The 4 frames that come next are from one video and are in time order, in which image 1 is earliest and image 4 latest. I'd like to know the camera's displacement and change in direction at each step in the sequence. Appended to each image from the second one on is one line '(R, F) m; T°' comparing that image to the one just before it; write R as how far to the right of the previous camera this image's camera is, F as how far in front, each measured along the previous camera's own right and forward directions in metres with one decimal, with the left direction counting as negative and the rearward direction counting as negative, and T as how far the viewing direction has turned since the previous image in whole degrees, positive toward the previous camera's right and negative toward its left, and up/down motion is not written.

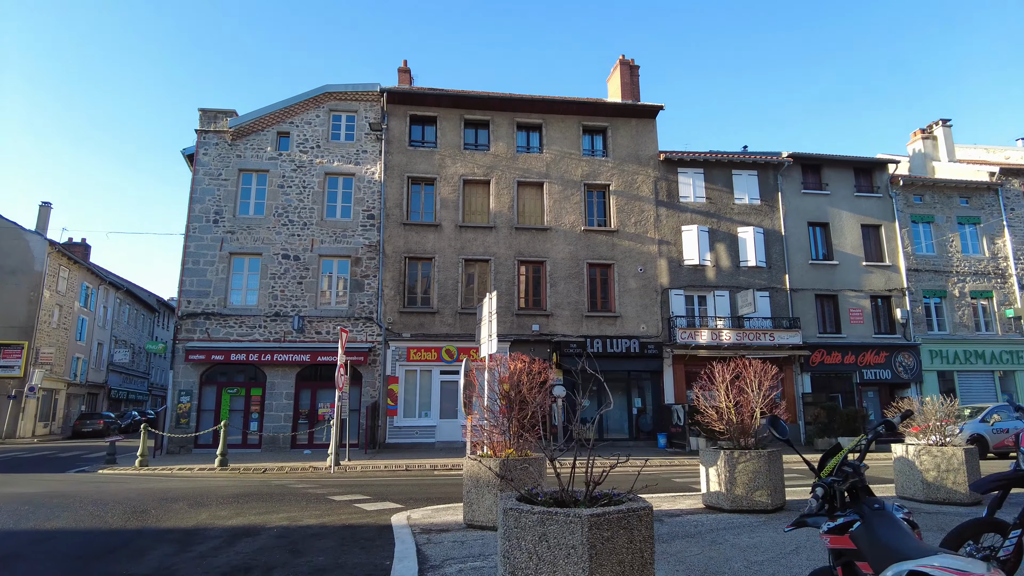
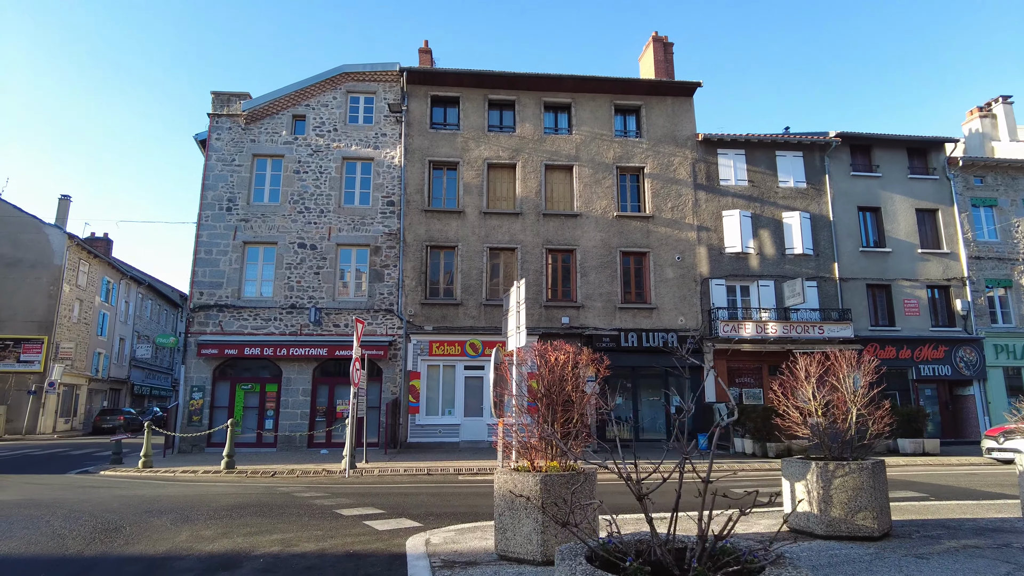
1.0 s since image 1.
(-0.1, +1.2) m; -2°
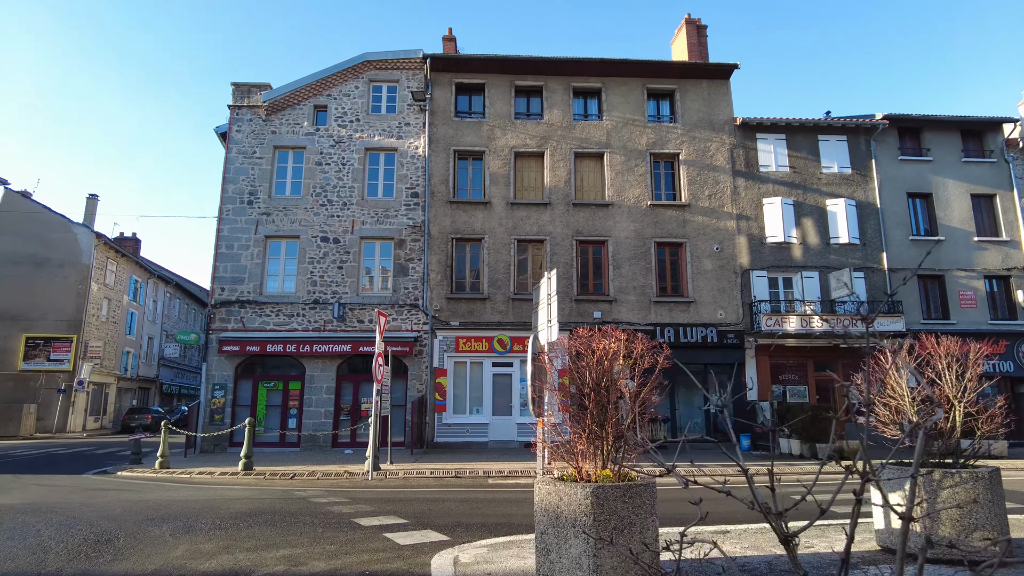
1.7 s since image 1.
(-0.1, +0.8) m; -2°
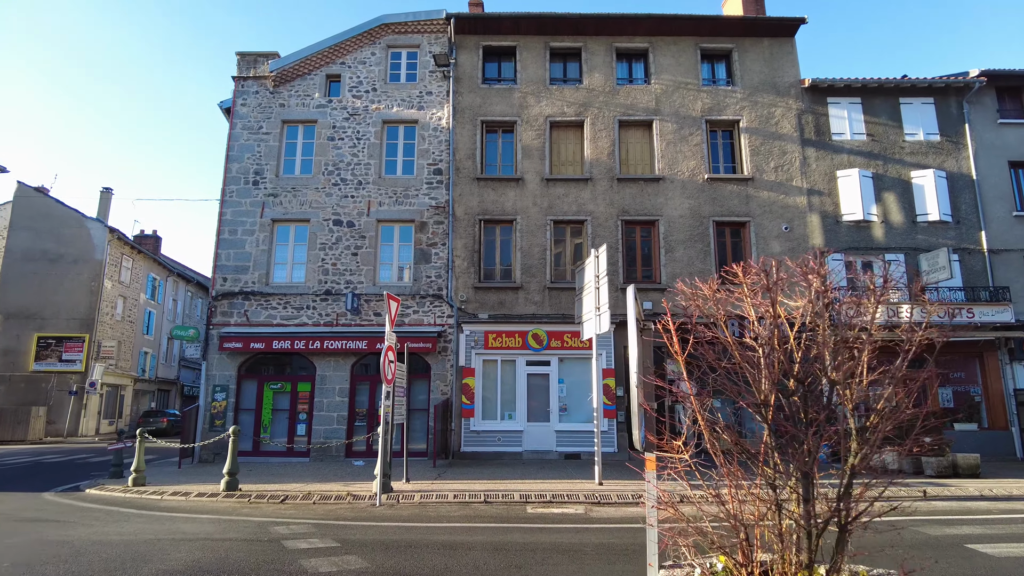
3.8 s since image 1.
(-0.2, +2.2) m; -3°
